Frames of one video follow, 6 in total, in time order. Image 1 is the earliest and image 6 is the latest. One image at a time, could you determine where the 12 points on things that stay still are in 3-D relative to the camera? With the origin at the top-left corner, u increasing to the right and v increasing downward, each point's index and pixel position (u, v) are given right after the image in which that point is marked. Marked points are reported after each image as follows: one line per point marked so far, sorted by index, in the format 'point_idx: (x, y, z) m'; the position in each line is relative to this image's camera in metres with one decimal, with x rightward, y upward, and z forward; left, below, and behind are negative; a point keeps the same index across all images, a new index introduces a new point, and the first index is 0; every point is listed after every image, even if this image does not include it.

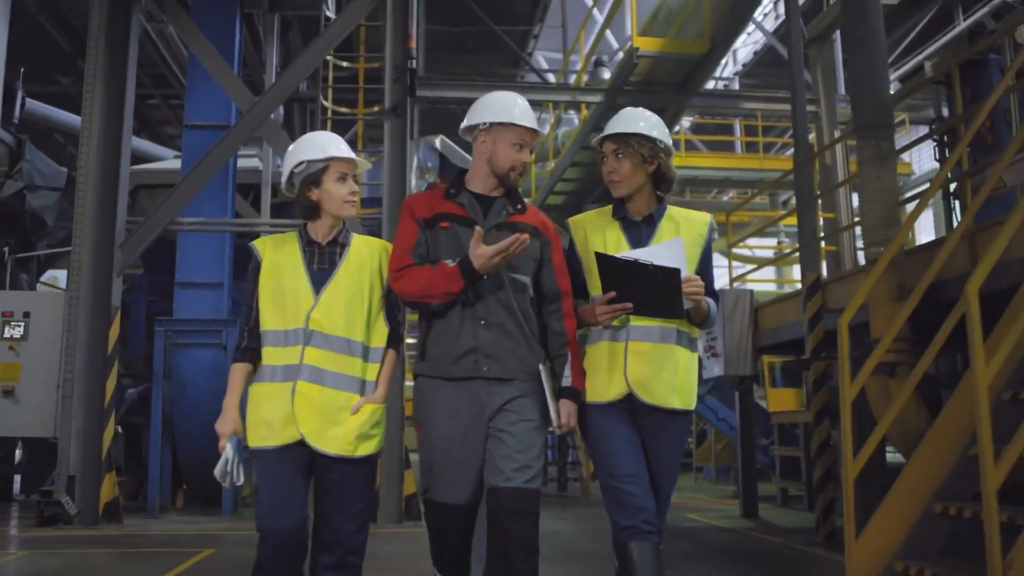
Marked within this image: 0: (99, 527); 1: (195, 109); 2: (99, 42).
0: (-2.4, -1.4, +6.4) m
1: (-2.2, +1.2, +7.7) m
2: (-2.6, +1.5, +6.8) m
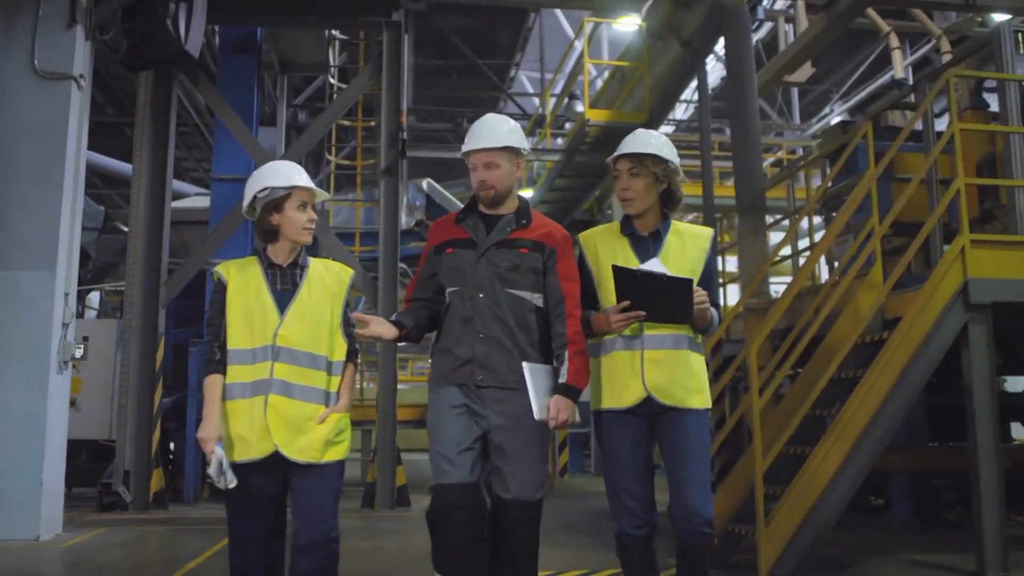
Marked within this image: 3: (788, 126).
0: (-2.6, -1.6, +7.9) m
1: (-2.4, +1.0, +9.2) m
2: (-2.8, +1.3, +8.3) m
3: (+4.5, +2.7, +17.9) m
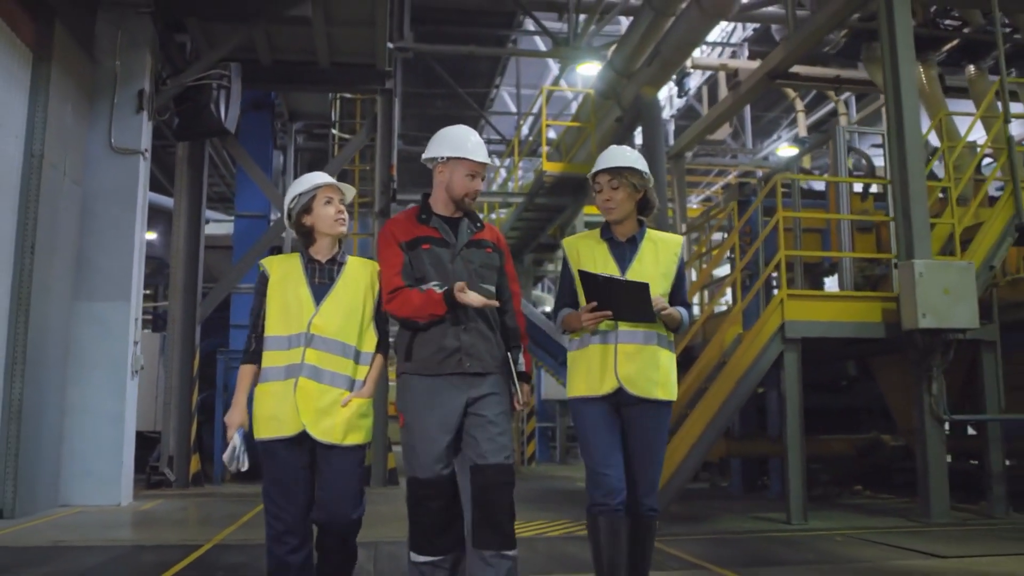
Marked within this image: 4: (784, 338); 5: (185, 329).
0: (-2.9, -1.8, +9.8) m
1: (-2.7, +0.8, +11.1) m
2: (-3.1, +1.1, +10.2) m
3: (+4.2, +2.5, +19.9) m
4: (+1.6, -0.3, +6.3) m
5: (-3.0, -0.4, +10.0) m
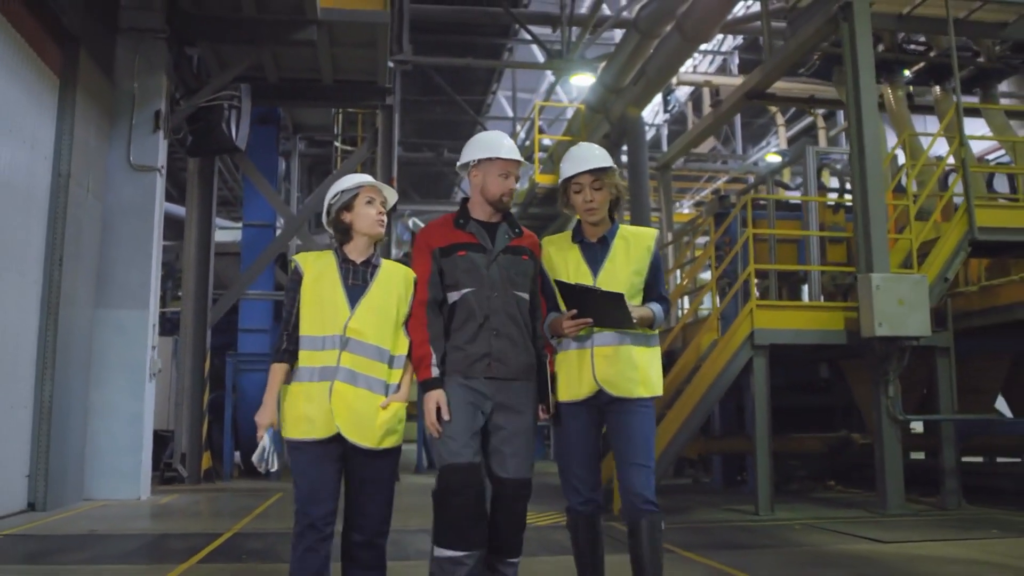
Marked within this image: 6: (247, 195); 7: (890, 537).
0: (-3.0, -1.9, +10.4) m
1: (-2.8, +0.8, +11.6) m
2: (-3.1, +1.1, +10.8) m
3: (+4.1, +2.5, +20.4) m
4: (+1.5, -0.4, +6.9) m
5: (-3.0, -0.4, +10.5) m
6: (-2.8, +1.0, +11.7) m
7: (+1.9, -1.3, +5.6) m
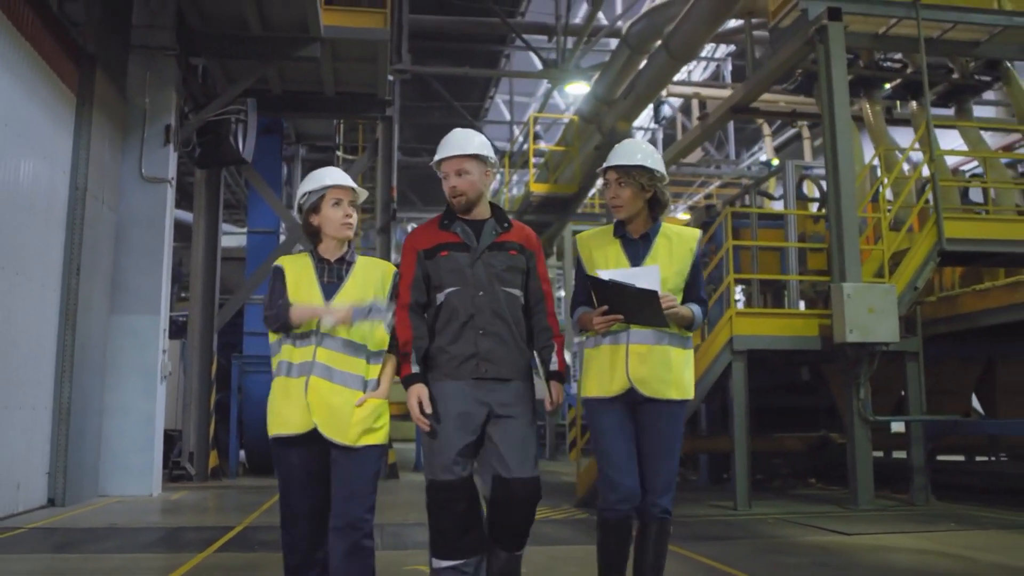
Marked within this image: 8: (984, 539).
0: (-3.0, -1.9, +10.8) m
1: (-2.8, +0.7, +12.1) m
2: (-3.2, +1.0, +11.2) m
3: (+4.0, +2.4, +20.8) m
4: (+1.5, -0.4, +7.3) m
5: (-3.1, -0.5, +11.0) m
6: (-2.9, +0.9, +12.1) m
7: (+1.9, -1.3, +6.0) m
8: (+2.5, -1.3, +5.7) m
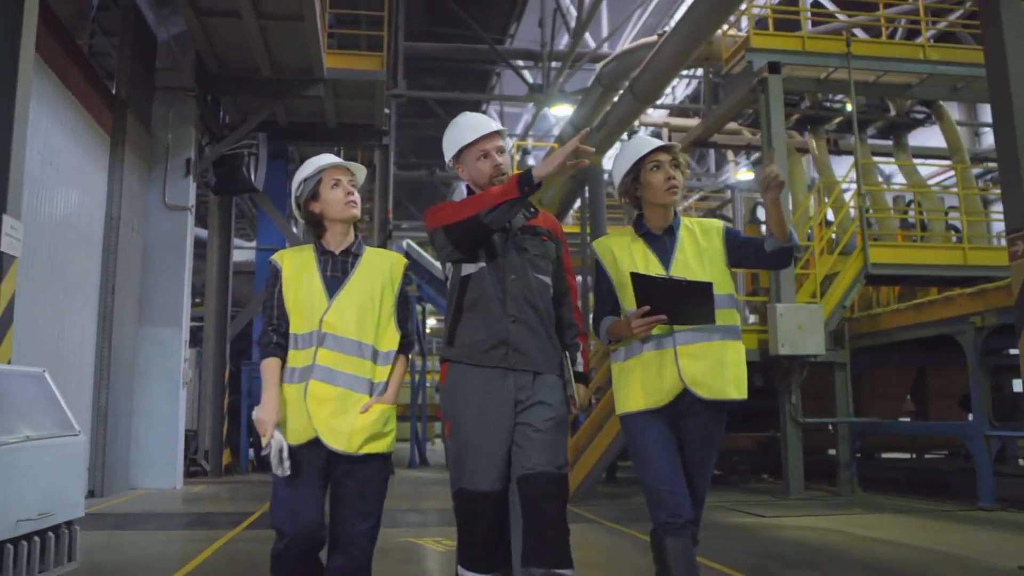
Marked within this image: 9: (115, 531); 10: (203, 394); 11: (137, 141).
0: (-3.2, -2.1, +11.9) m
1: (-3.0, +0.6, +13.2) m
2: (-3.3, +0.9, +12.3) m
3: (+3.8, +2.3, +22.0) m
4: (+1.3, -0.6, +8.4) m
5: (-3.3, -0.6, +12.1) m
6: (-3.1, +0.8, +13.3) m
7: (+1.7, -1.5, +7.2) m
8: (+2.3, -1.5, +6.8) m
9: (-2.3, -1.4, +6.4) m
10: (-3.4, -1.2, +11.9) m
11: (-3.4, +1.3, +9.9) m
